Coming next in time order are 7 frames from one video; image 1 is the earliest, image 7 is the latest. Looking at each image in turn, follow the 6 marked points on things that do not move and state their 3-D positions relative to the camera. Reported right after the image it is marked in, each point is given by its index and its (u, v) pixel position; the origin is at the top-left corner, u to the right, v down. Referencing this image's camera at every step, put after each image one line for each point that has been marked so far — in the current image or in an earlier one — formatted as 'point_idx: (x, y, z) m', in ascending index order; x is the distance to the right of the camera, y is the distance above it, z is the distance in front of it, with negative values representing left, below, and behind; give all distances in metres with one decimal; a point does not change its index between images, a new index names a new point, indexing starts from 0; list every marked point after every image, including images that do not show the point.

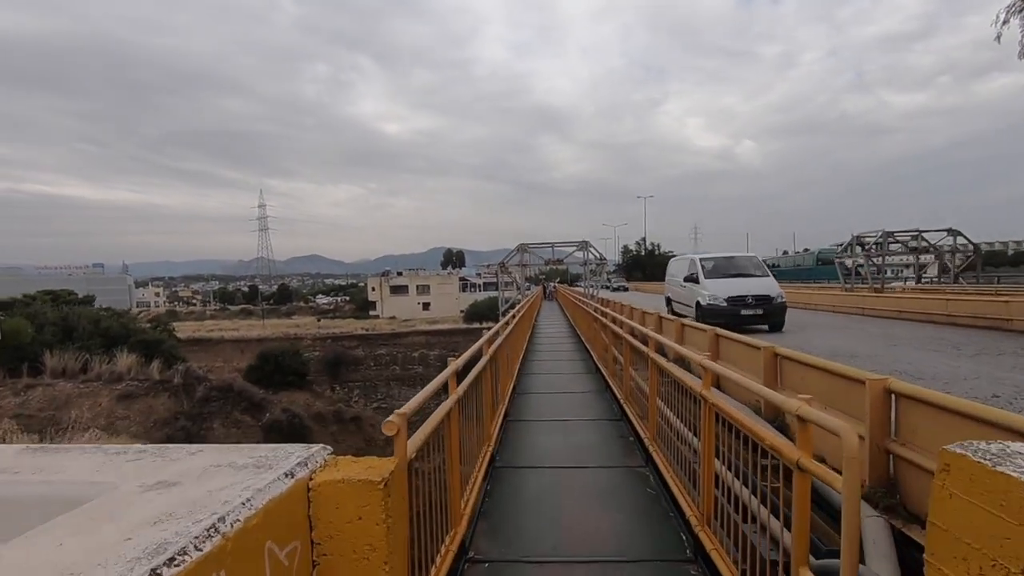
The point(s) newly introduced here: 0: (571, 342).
0: (+1.5, -1.3, +14.4) m
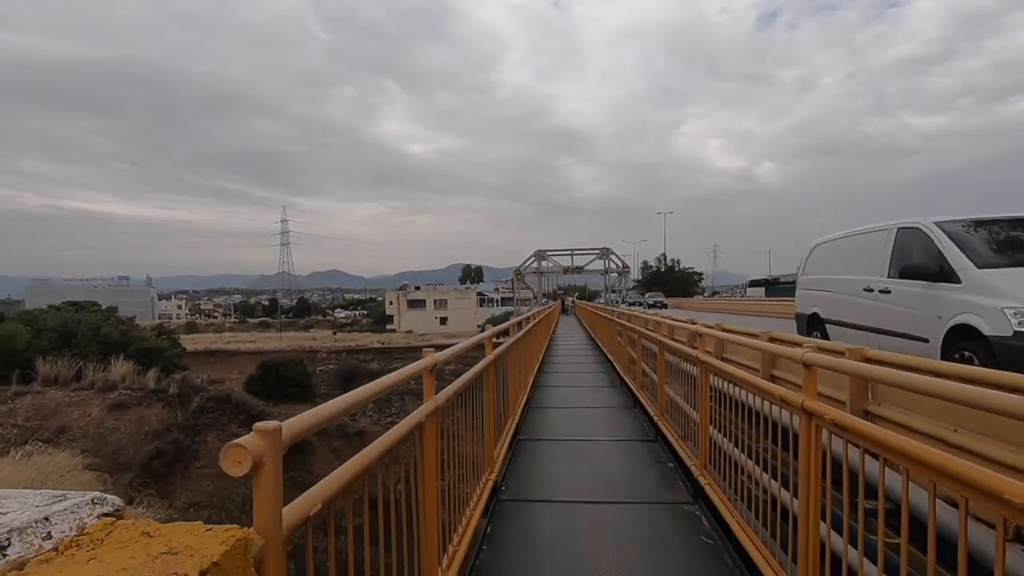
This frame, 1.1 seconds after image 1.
0: (+1.9, -1.6, +13.6) m
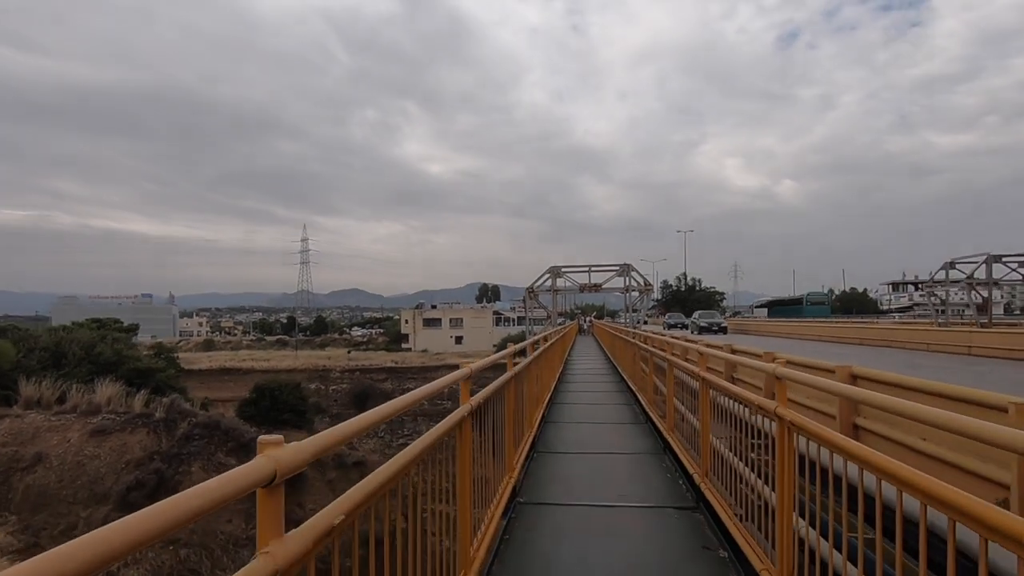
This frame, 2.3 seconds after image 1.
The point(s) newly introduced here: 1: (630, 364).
0: (+2.2, -2.0, +12.7) m
1: (+2.3, -1.5, +11.1) m
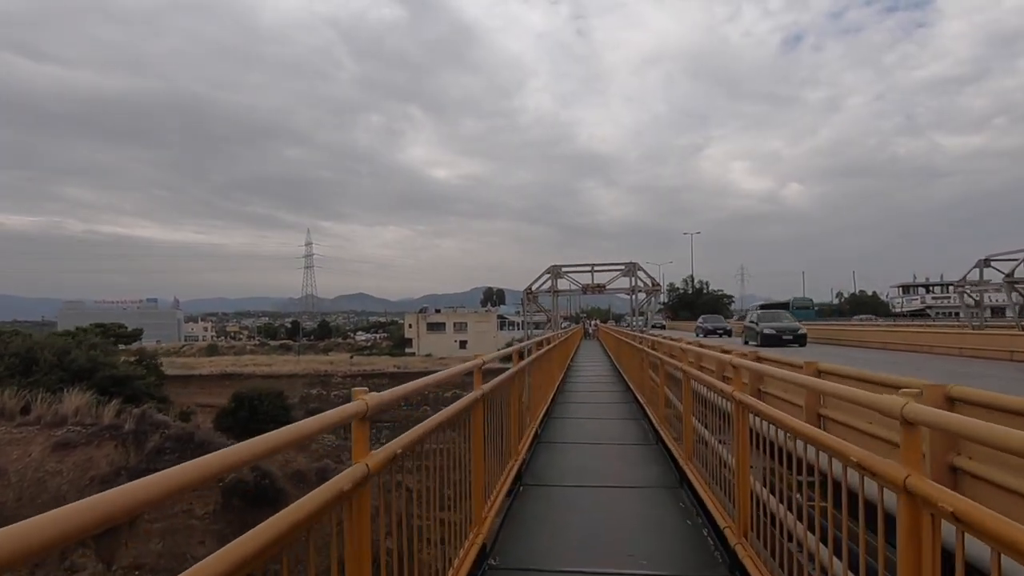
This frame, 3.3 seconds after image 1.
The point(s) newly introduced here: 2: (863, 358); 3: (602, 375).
0: (+2.2, -2.1, +12.0) m
1: (+2.3, -1.5, +10.4) m
2: (+9.9, -2.0, +16.3) m
3: (+2.1, -2.0, +13.5) m
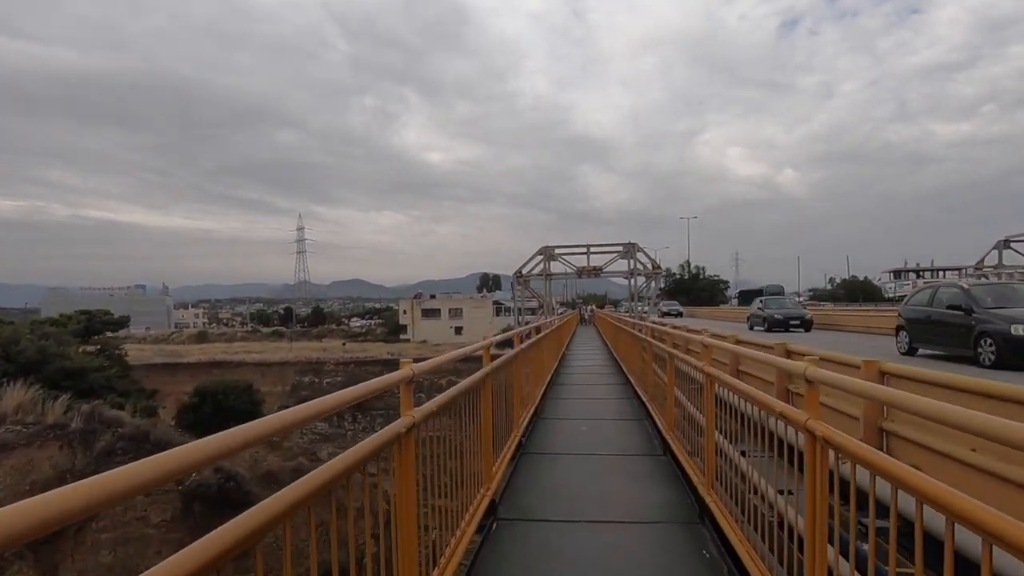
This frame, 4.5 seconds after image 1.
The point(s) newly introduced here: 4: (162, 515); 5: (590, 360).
0: (+2.0, -1.7, +11.3) m
1: (+2.1, -1.2, +9.6) m
2: (+9.7, -1.5, +15.6) m
3: (+1.9, -1.7, +12.8) m
4: (-4.5, -2.9, +7.3) m
5: (+1.8, -1.7, +13.3) m
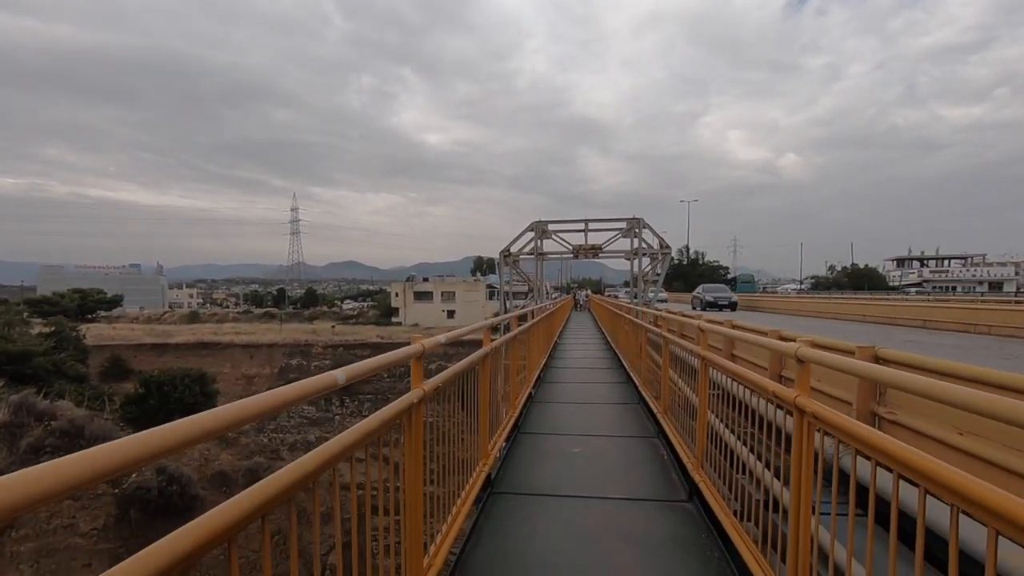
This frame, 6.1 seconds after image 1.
0: (+1.8, -1.4, +10.4) m
1: (+1.9, -1.0, +8.7) m
2: (+9.5, -1.2, +14.8) m
3: (+1.7, -1.3, +11.9) m
4: (-4.7, -2.6, +6.5) m
5: (+1.6, -1.3, +12.4) m
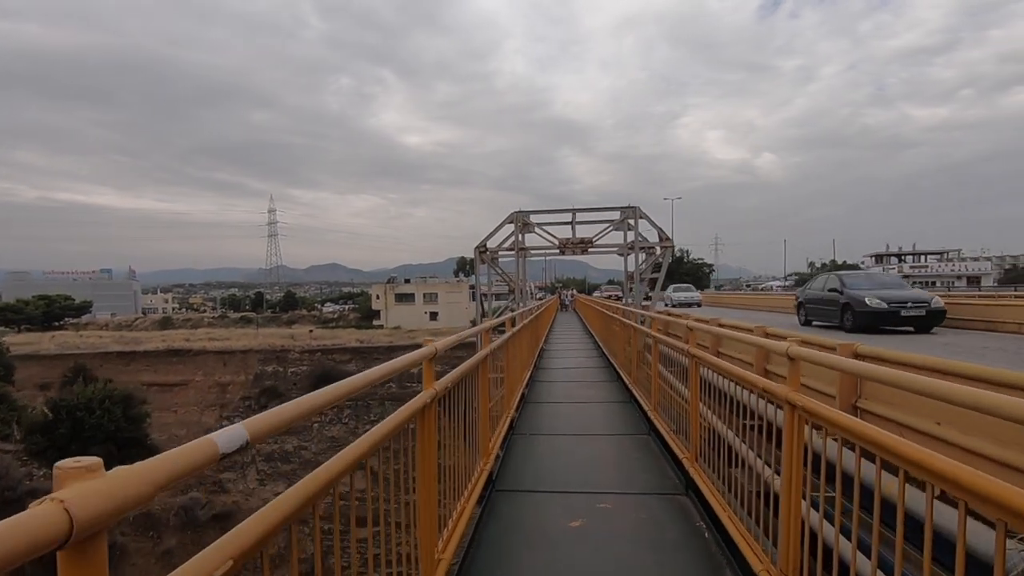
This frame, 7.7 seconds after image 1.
0: (+1.5, -1.4, +9.5) m
1: (+1.6, -1.0, +7.8) m
2: (+9.0, -1.1, +14.1) m
3: (+1.4, -1.3, +11.0) m
4: (-4.9, -2.7, +5.4) m
5: (+1.2, -1.3, +11.5) m
